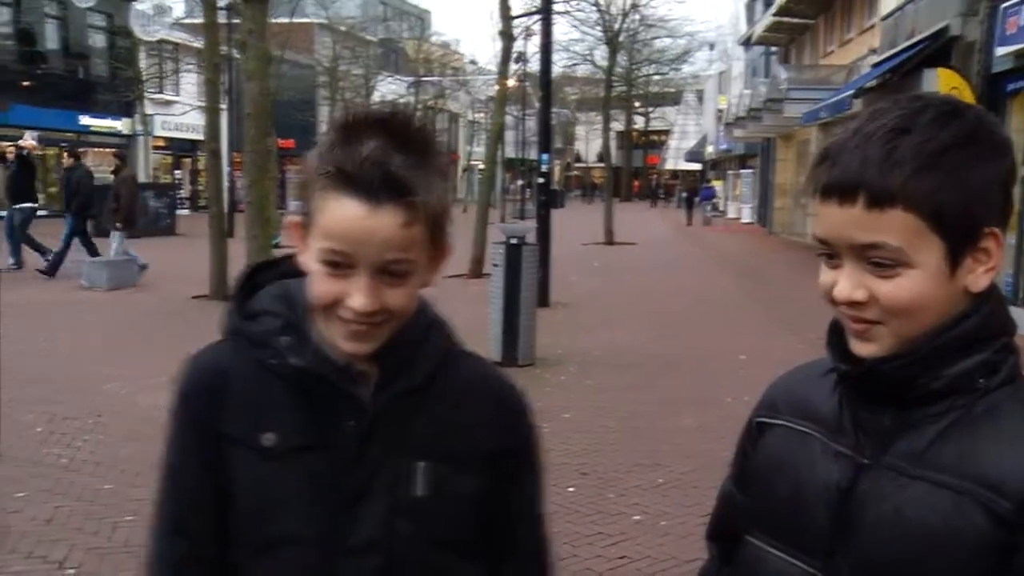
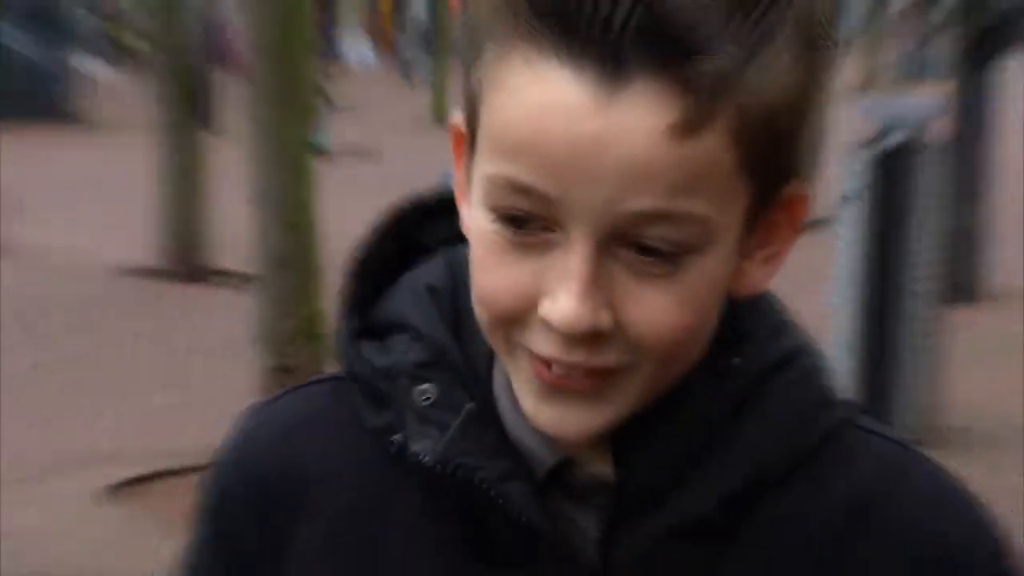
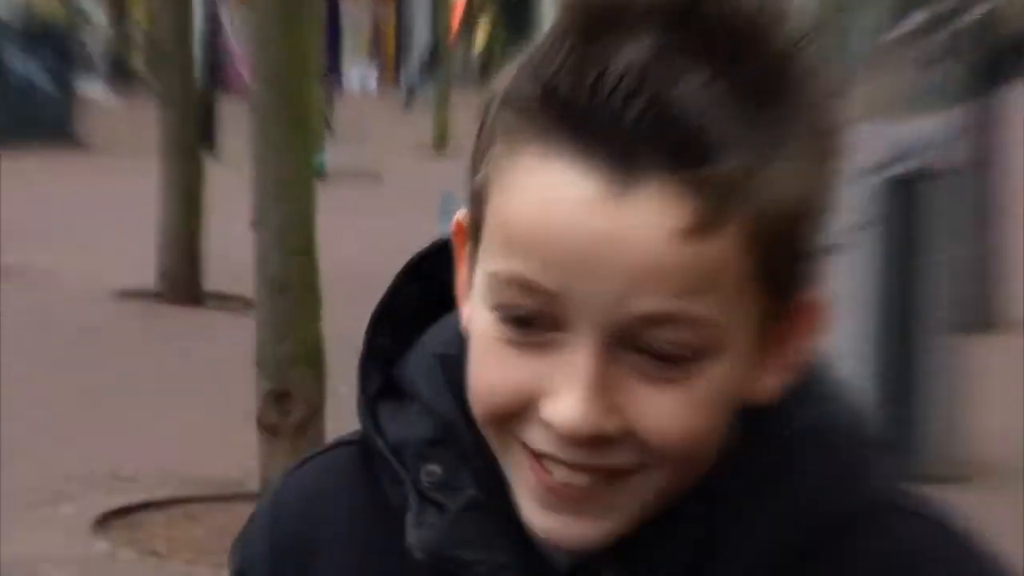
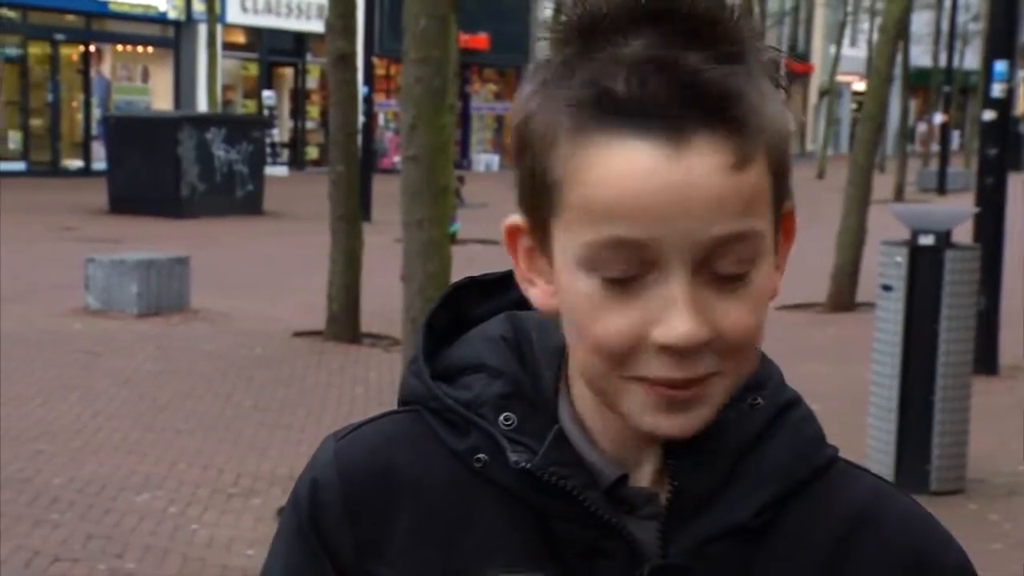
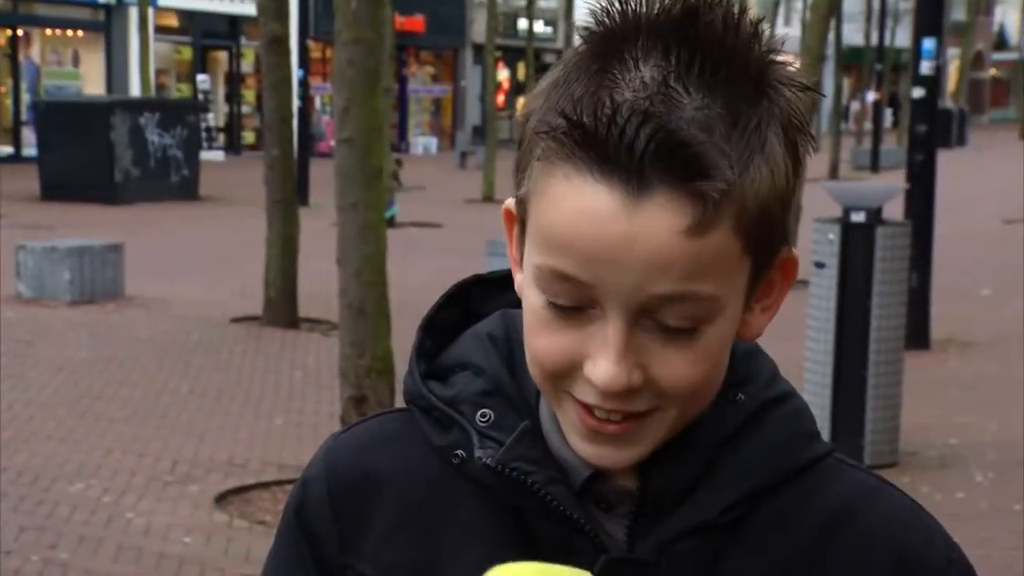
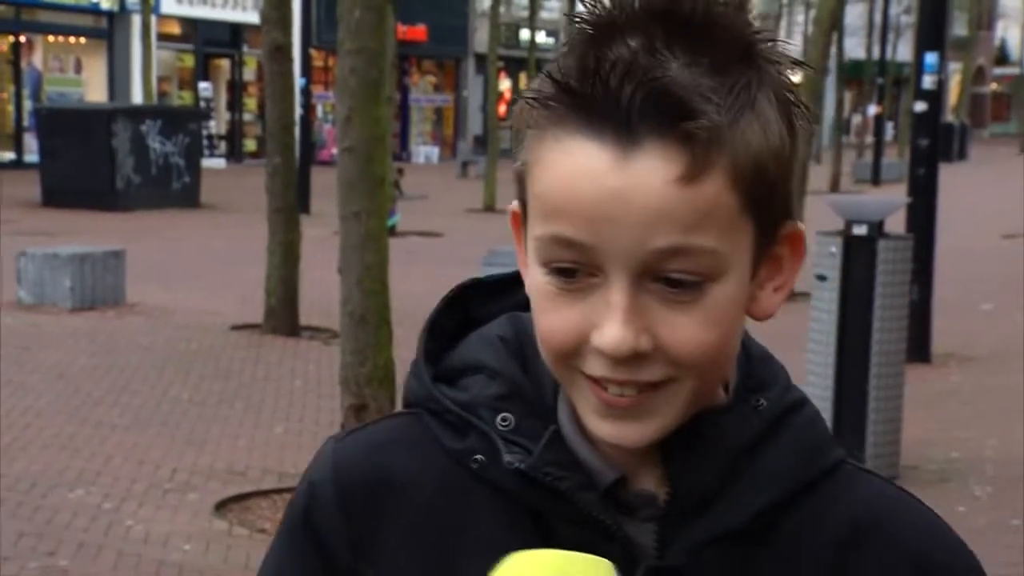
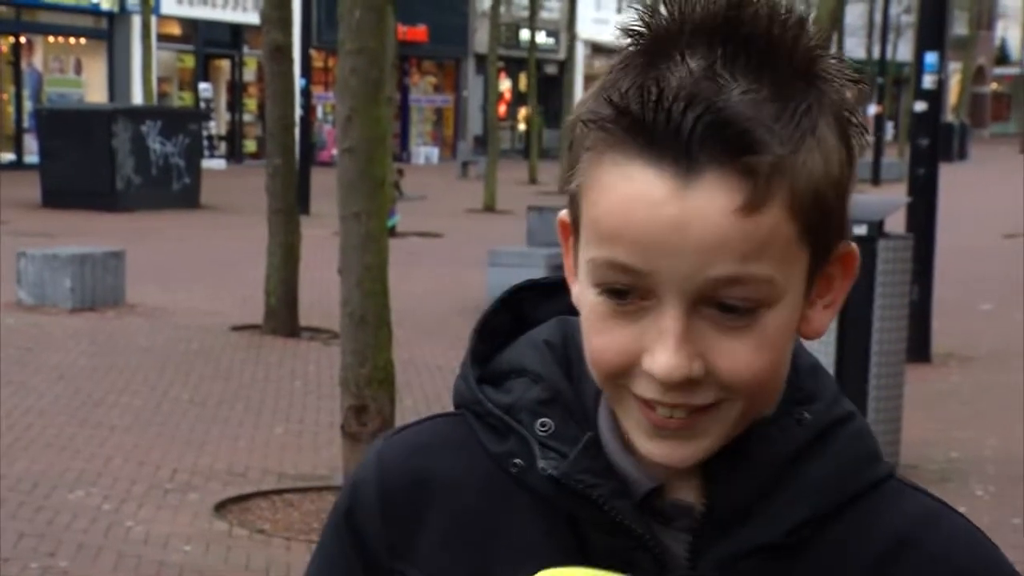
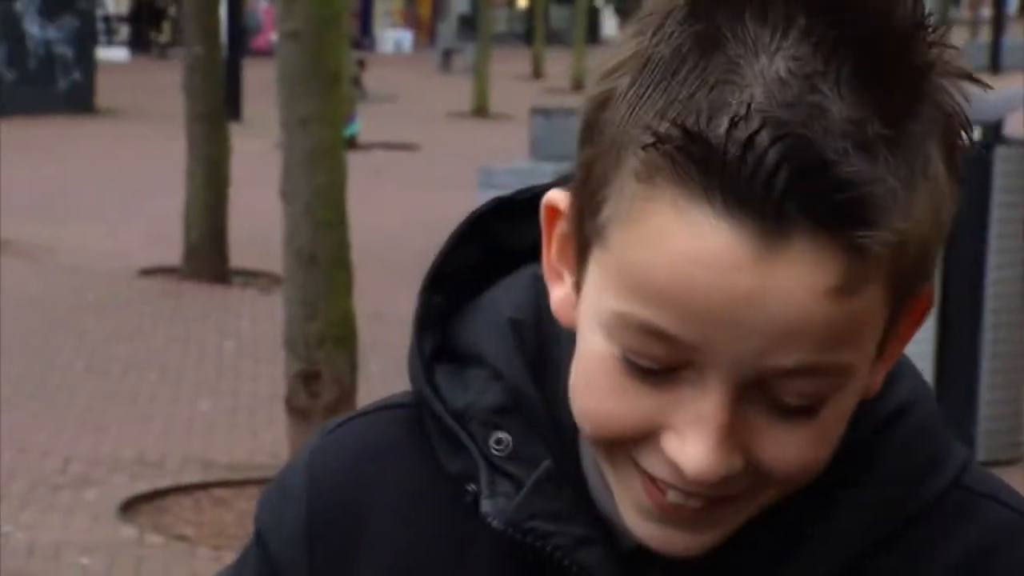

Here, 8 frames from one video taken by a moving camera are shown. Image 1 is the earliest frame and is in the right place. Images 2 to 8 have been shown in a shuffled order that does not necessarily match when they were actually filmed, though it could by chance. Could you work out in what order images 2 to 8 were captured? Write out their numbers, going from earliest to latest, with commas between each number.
3, 8, 2, 5, 7, 6, 4
